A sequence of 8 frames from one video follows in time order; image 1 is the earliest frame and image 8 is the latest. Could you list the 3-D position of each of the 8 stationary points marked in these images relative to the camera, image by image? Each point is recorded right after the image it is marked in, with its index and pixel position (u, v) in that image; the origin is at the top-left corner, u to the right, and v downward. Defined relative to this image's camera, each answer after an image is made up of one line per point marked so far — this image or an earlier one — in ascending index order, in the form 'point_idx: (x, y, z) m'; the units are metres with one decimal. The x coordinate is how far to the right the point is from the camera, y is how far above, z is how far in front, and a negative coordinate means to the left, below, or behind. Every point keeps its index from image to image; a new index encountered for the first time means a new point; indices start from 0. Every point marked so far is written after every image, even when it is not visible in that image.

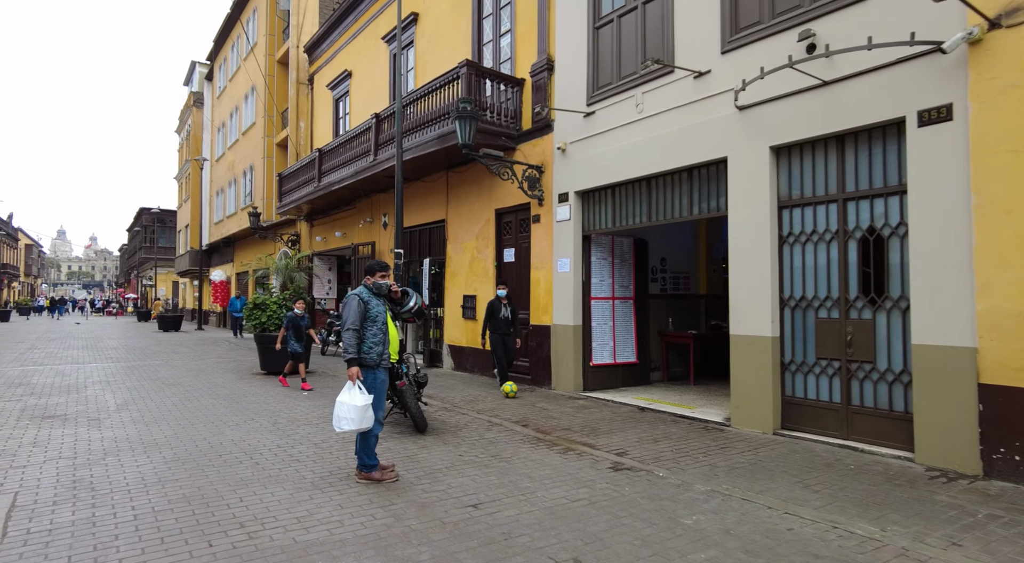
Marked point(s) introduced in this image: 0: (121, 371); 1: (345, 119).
0: (-7.7, -1.8, +12.1) m
1: (-5.1, +5.0, +18.9) m
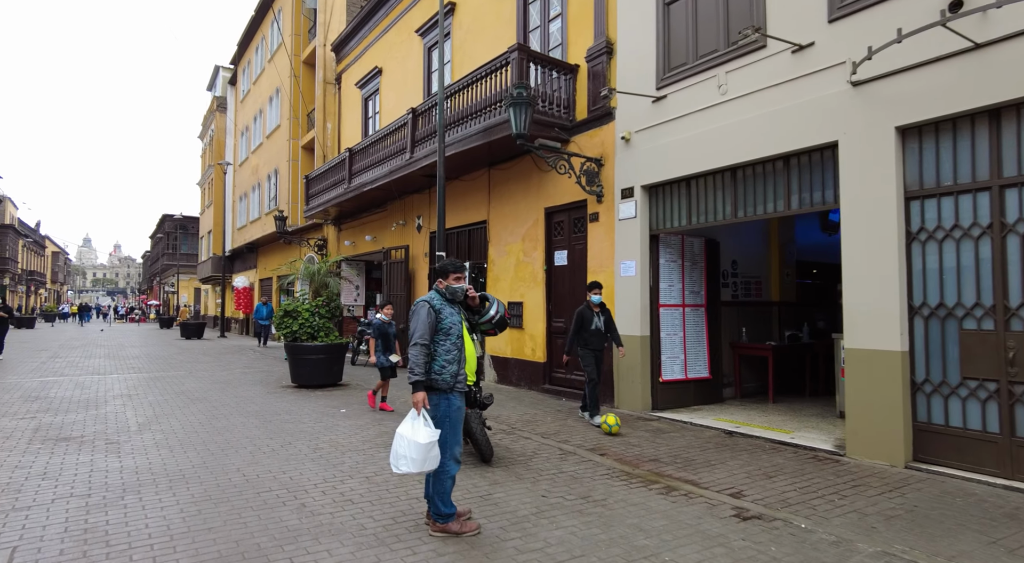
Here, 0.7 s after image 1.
0: (-6.8, -1.9, +11.3) m
1: (-4.1, +4.8, +18.2) m
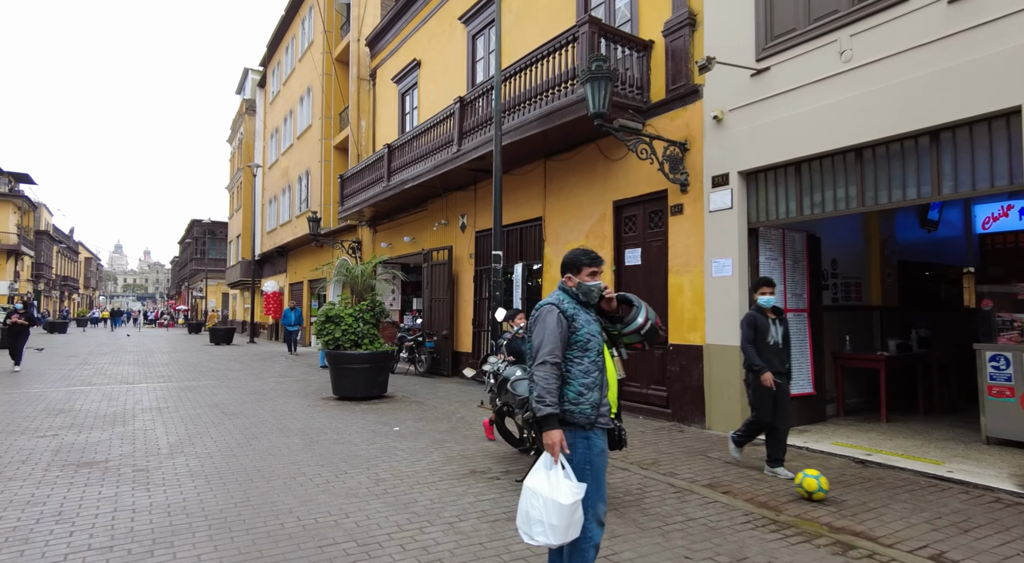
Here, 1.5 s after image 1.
0: (-5.8, -2.0, +10.5) m
1: (-2.8, +4.7, +17.3) m
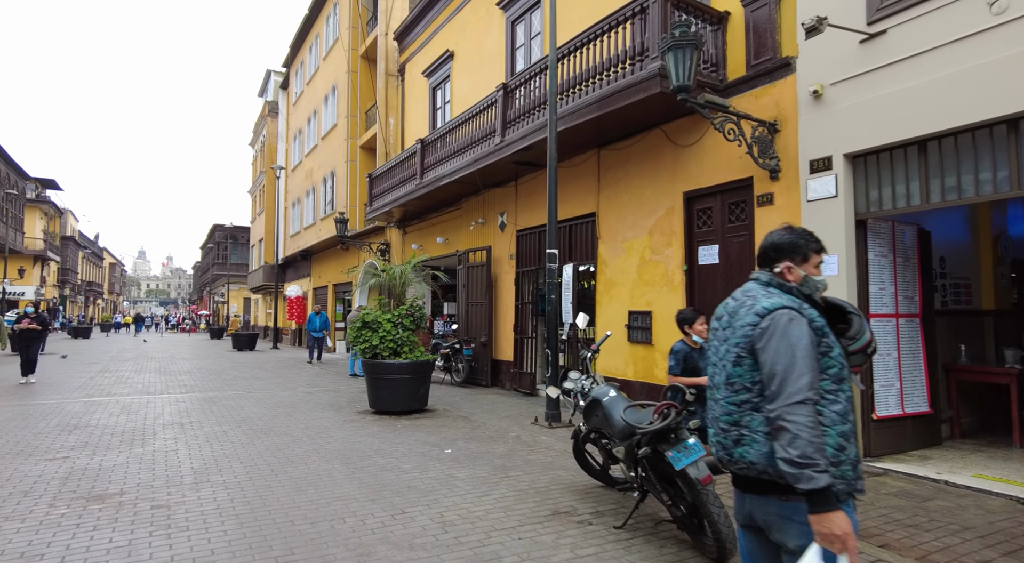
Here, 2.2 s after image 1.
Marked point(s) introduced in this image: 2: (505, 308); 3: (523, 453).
0: (-5.0, -2.0, +9.7) m
1: (-1.8, +4.6, +16.4) m
2: (-0.2, -0.5, +12.4) m
3: (+0.1, -1.8, +6.6) m
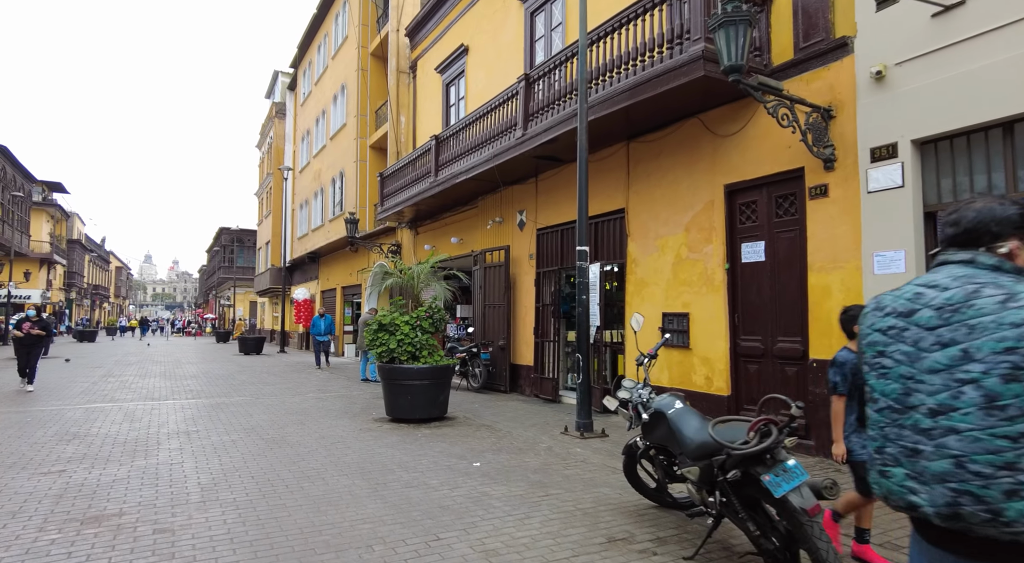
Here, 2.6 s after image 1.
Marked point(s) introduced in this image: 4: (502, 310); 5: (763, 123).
0: (-4.6, -2.0, +9.2) m
1: (-1.4, +4.6, +16.0) m
2: (+0.2, -0.6, +11.9) m
3: (+0.5, -1.8, +6.0) m
4: (-0.2, -0.6, +12.2) m
5: (+2.9, +1.9, +7.2) m
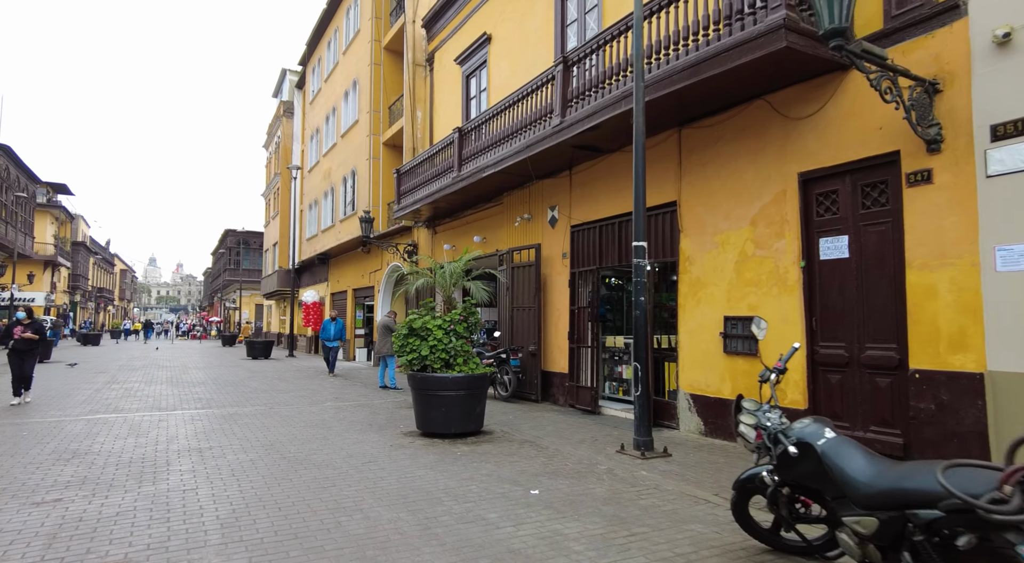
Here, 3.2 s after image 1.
0: (-4.0, -2.0, +8.4) m
1: (-0.8, +4.5, +15.2) m
2: (+0.8, -0.6, +11.1) m
3: (+1.0, -1.8, +5.2) m
4: (+0.4, -0.6, +11.4) m
5: (+3.5, +1.9, +6.4) m
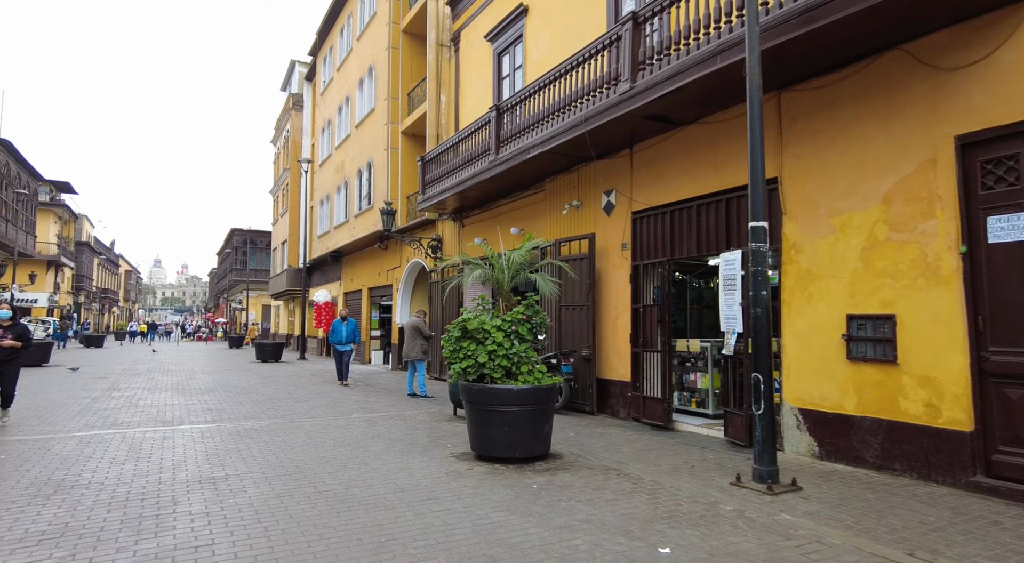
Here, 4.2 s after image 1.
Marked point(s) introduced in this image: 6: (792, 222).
0: (-3.2, -1.9, +7.1) m
1: (0.0, +4.6, +13.9) m
2: (+1.6, -0.5, +9.7) m
3: (+1.8, -1.7, +3.8) m
4: (+1.2, -0.5, +10.0) m
5: (+4.3, +2.0, +5.0) m
6: (+3.1, +0.7, +6.9) m
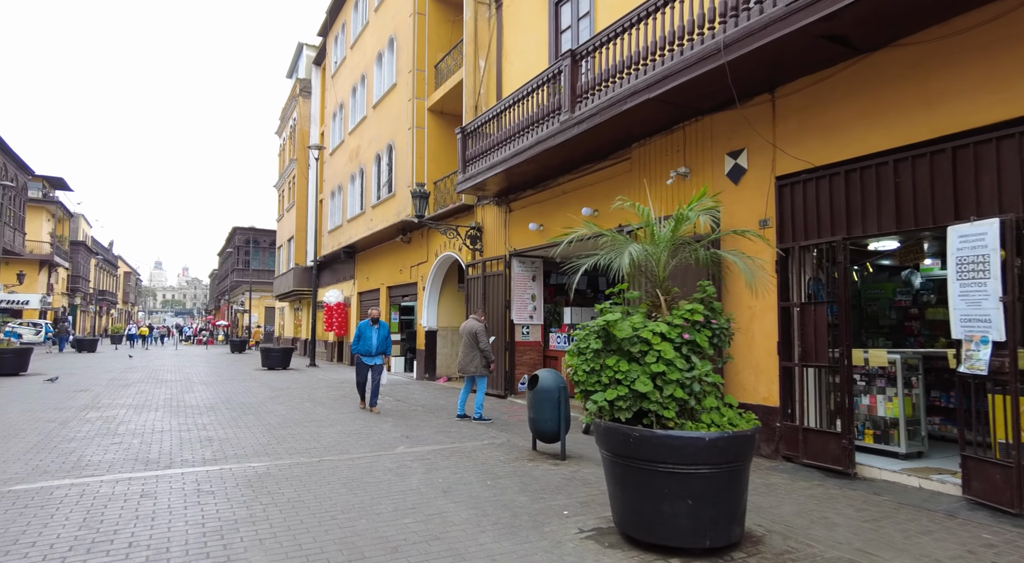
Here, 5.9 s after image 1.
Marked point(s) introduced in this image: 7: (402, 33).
0: (-2.1, -1.8, +4.6) m
1: (+1.2, +4.7, +11.4) m
2: (+2.8, -0.4, +7.3) m
3: (+2.9, -1.6, +1.4) m
4: (+2.4, -0.4, +7.6) m
5: (+5.4, +2.1, +2.6) m
6: (+4.3, +0.8, +4.5) m
7: (-3.2, +7.3, +17.9) m
